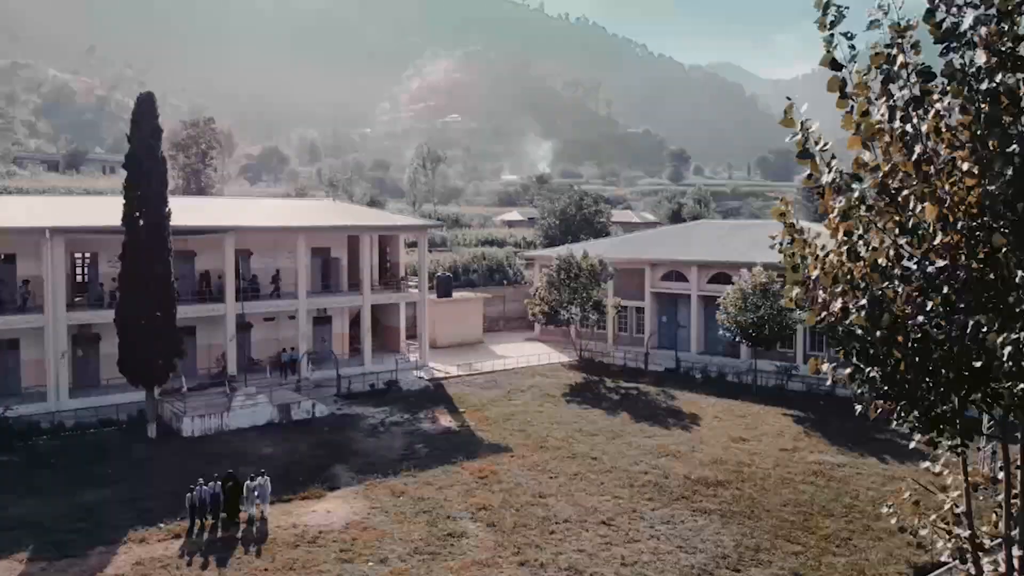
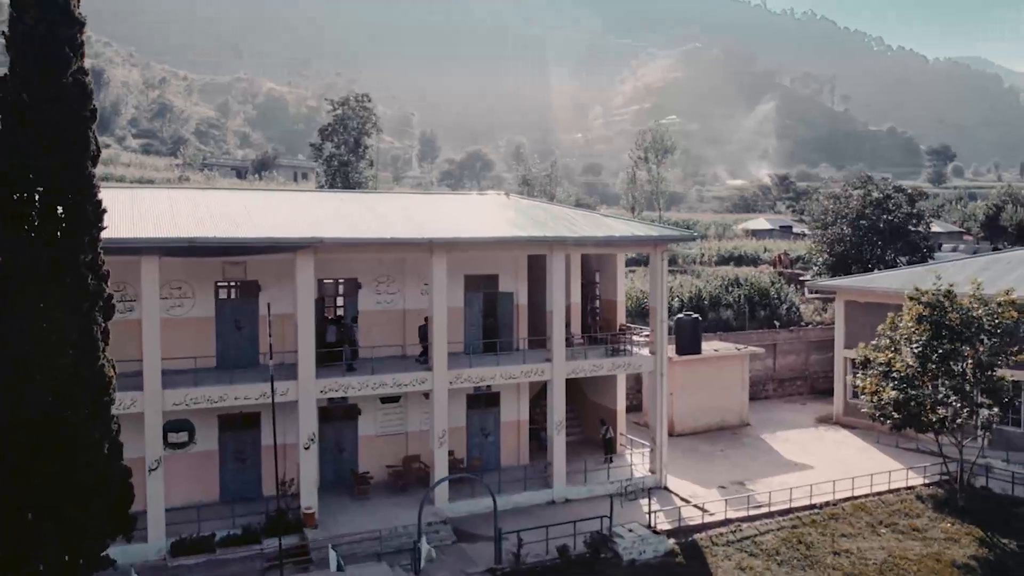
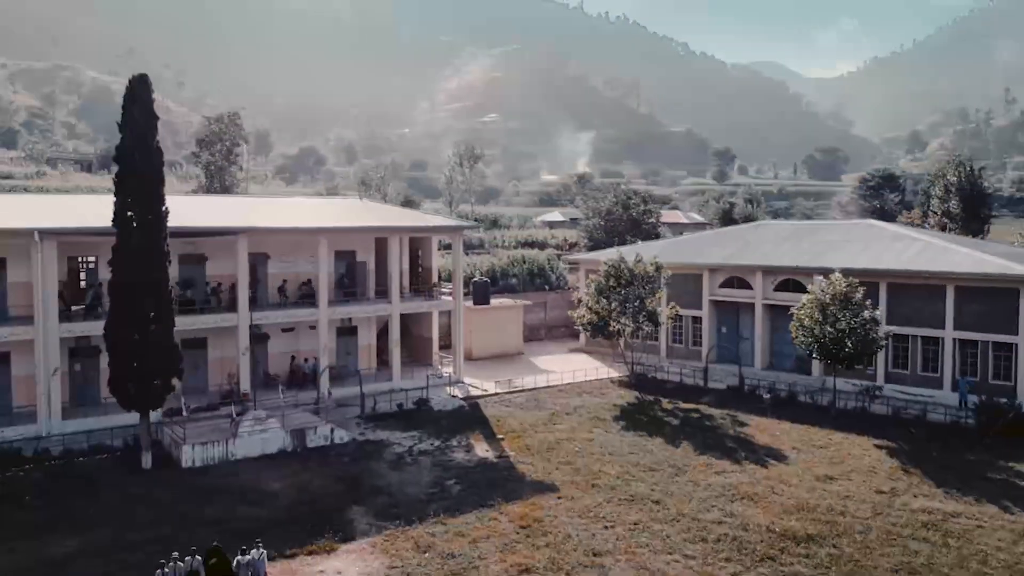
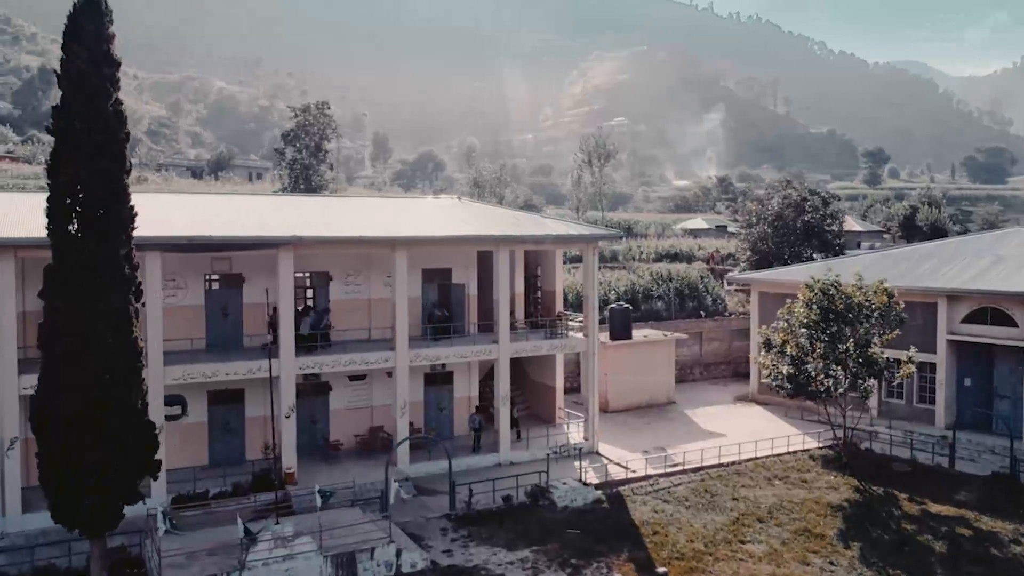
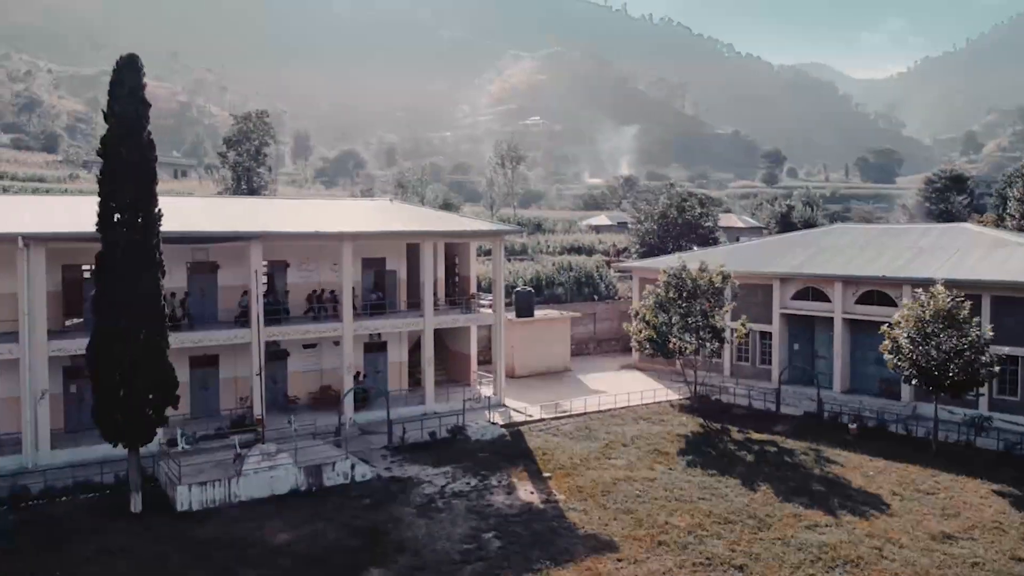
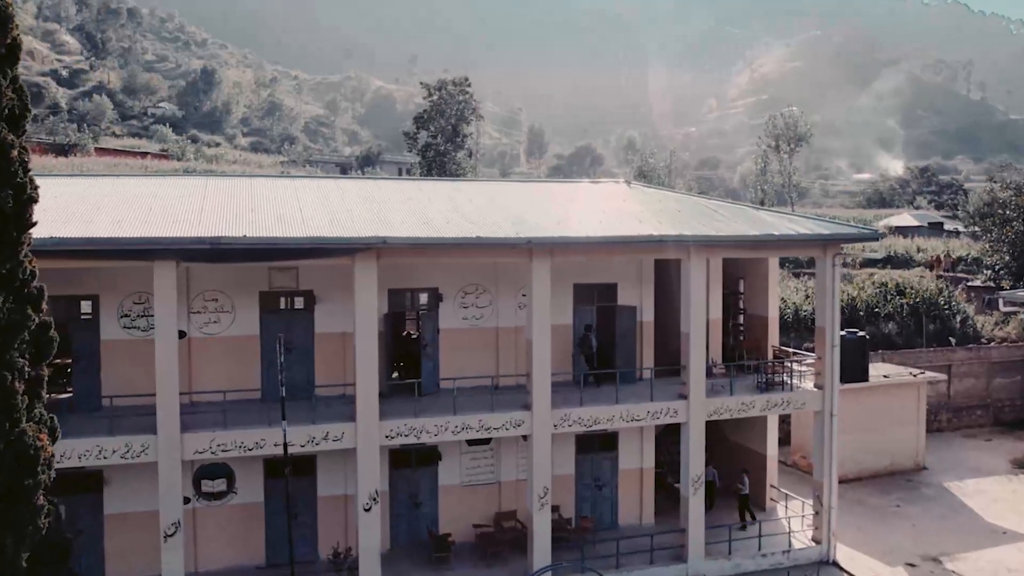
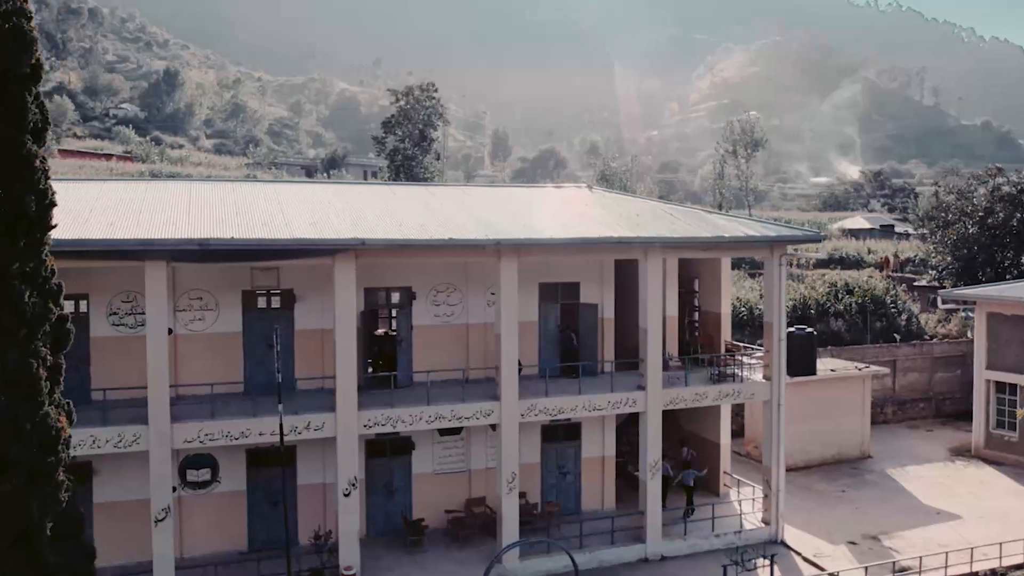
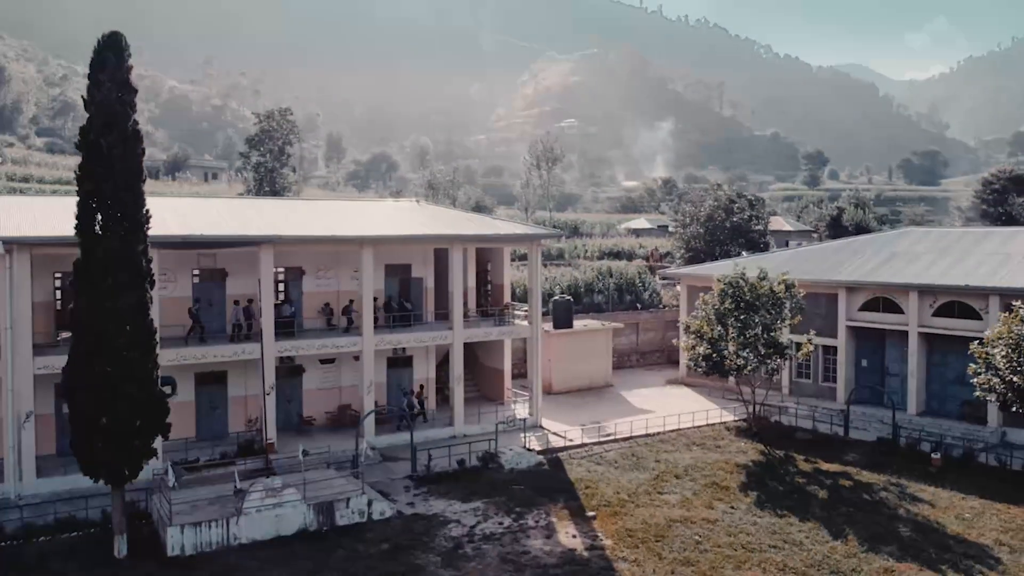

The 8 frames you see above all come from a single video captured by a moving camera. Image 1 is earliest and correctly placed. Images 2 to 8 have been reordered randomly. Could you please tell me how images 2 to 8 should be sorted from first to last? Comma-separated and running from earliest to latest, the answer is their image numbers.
3, 5, 8, 4, 2, 7, 6
